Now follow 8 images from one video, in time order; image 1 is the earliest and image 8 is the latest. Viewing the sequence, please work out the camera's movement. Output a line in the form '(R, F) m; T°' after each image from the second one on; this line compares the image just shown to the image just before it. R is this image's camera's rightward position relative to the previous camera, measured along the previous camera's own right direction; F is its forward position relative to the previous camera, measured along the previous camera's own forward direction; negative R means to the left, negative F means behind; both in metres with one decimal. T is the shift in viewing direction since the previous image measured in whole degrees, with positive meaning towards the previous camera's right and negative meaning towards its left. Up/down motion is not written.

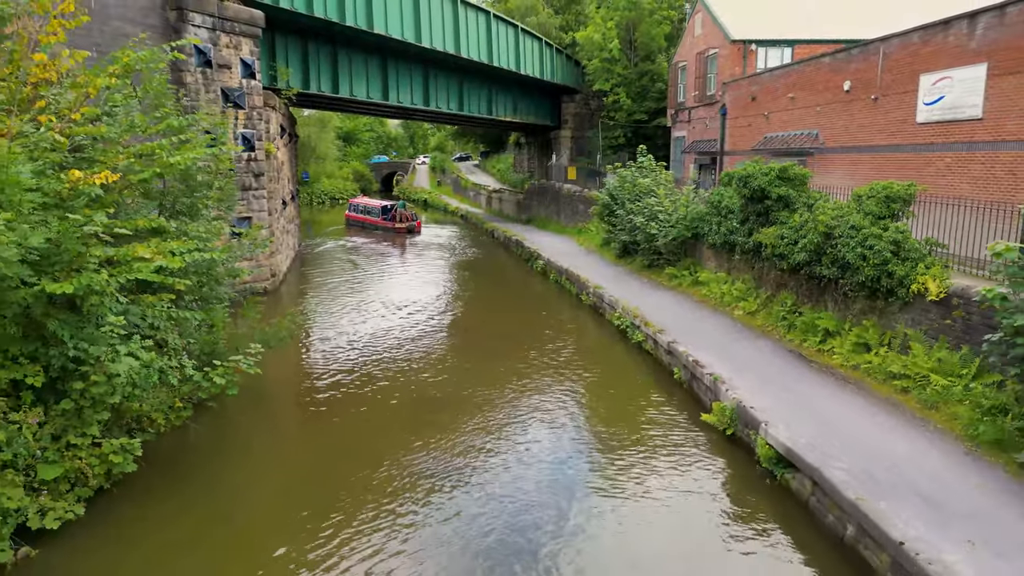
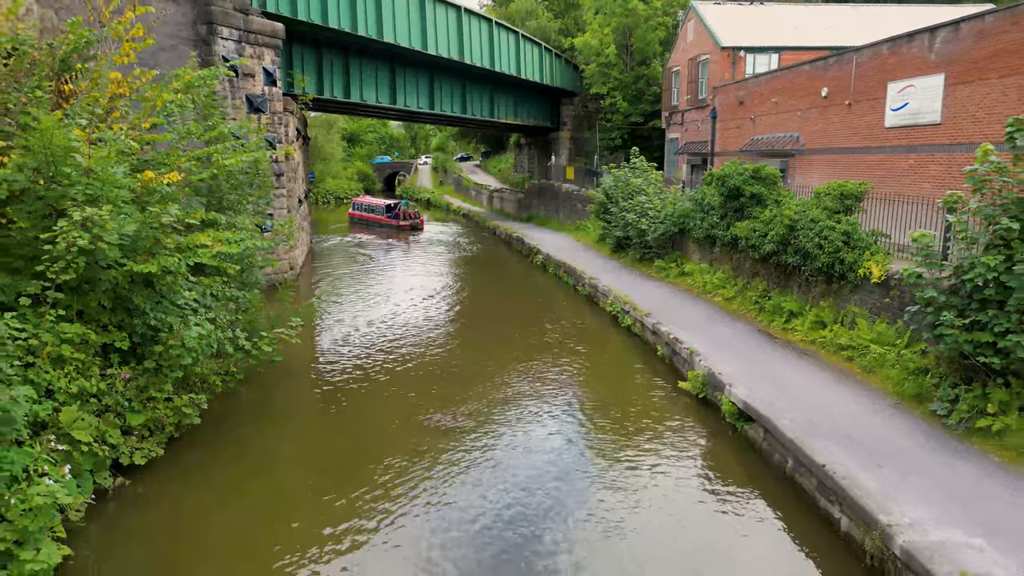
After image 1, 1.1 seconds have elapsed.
(0.0, -1.2) m; 0°
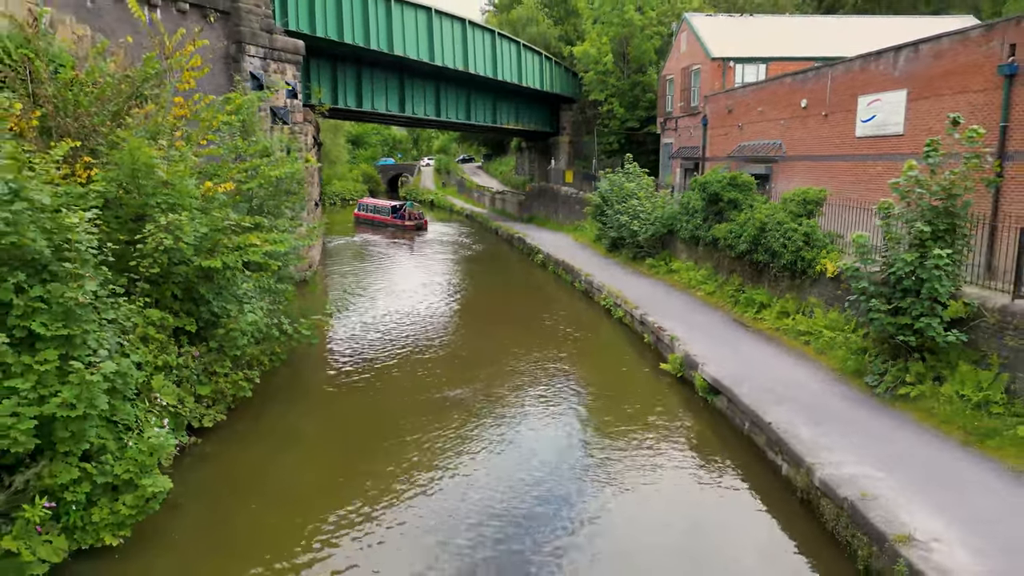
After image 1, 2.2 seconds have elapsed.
(0.0, -1.3) m; 0°
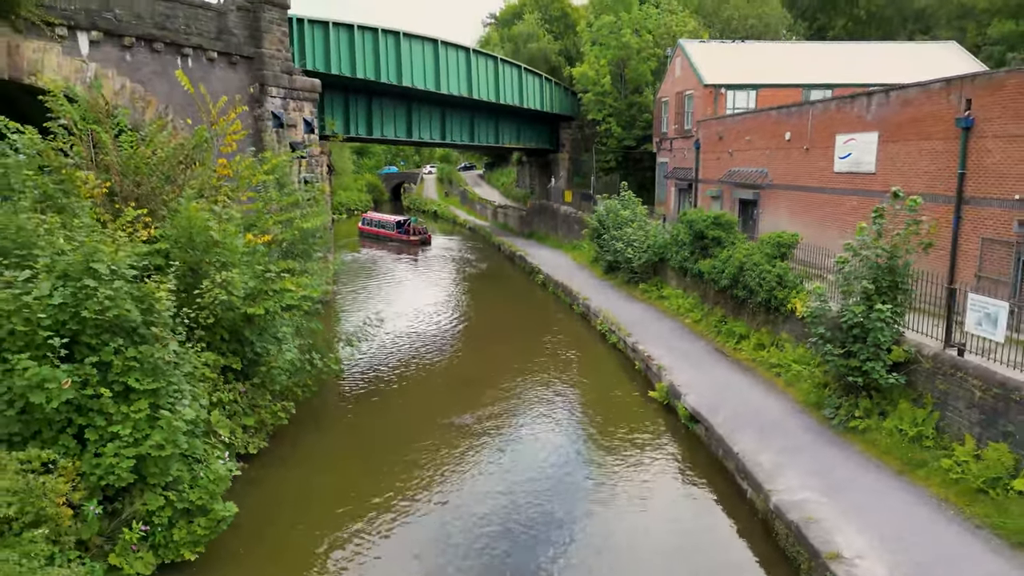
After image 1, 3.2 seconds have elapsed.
(0.0, -1.2) m; 0°
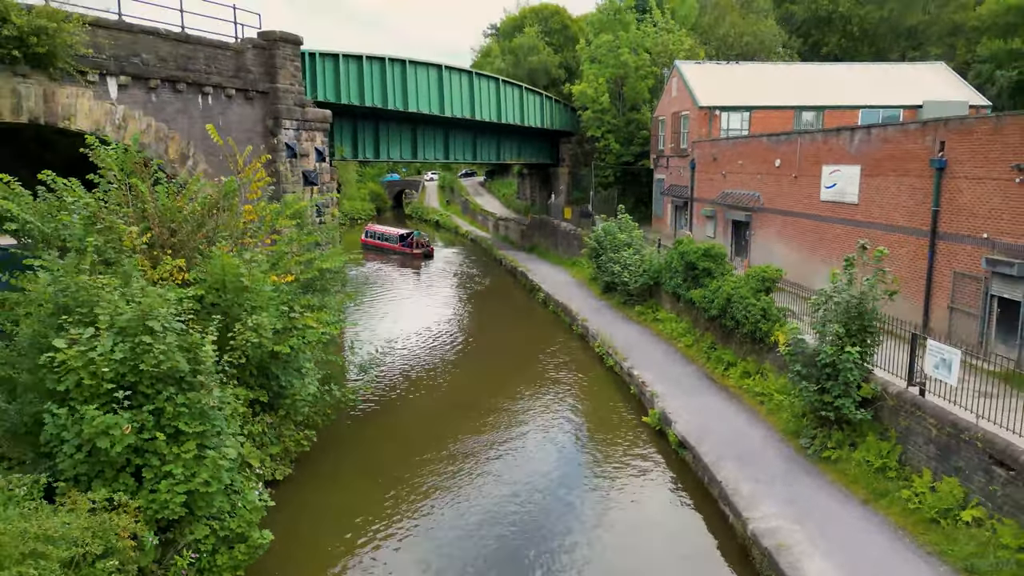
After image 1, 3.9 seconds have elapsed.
(0.0, -0.9) m; 0°
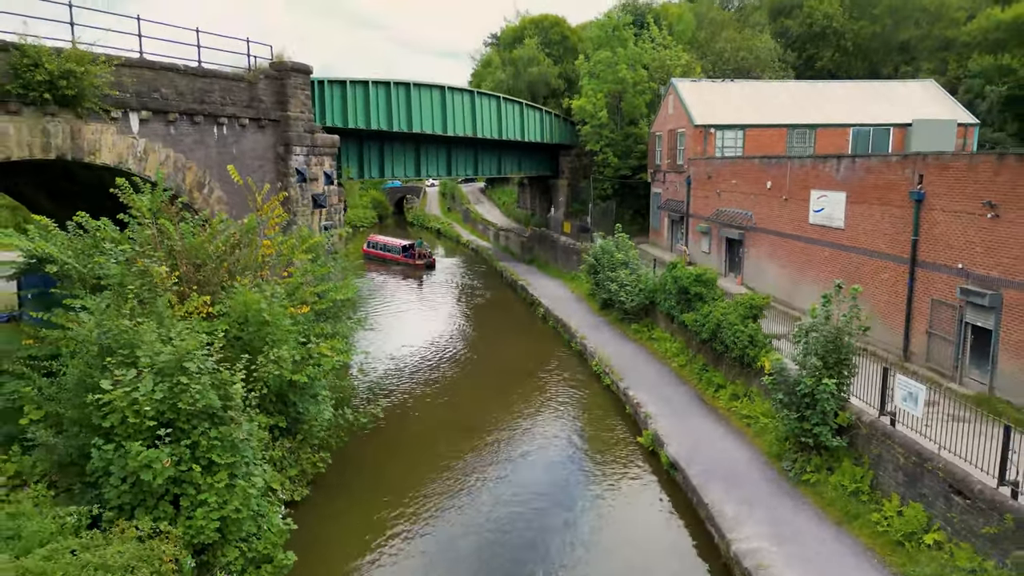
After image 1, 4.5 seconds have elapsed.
(0.0, -0.7) m; 0°
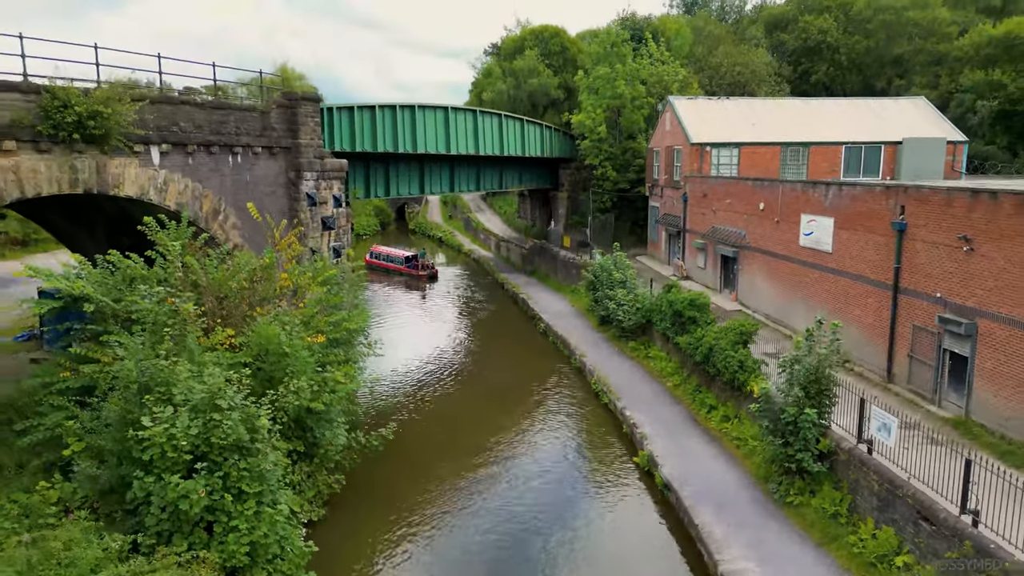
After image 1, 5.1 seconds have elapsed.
(0.0, -0.7) m; 0°
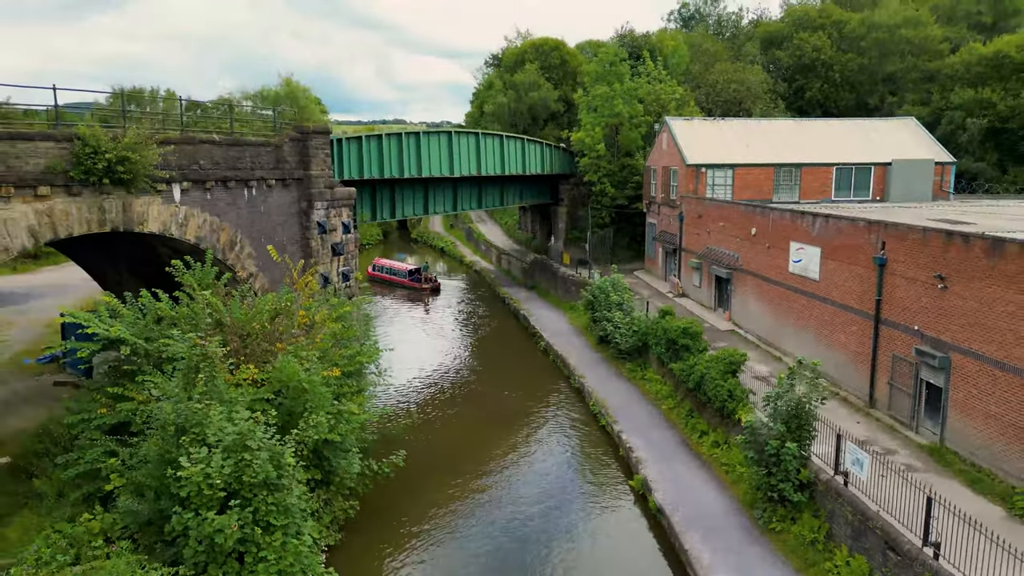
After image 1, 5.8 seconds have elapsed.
(0.0, -0.9) m; 0°
